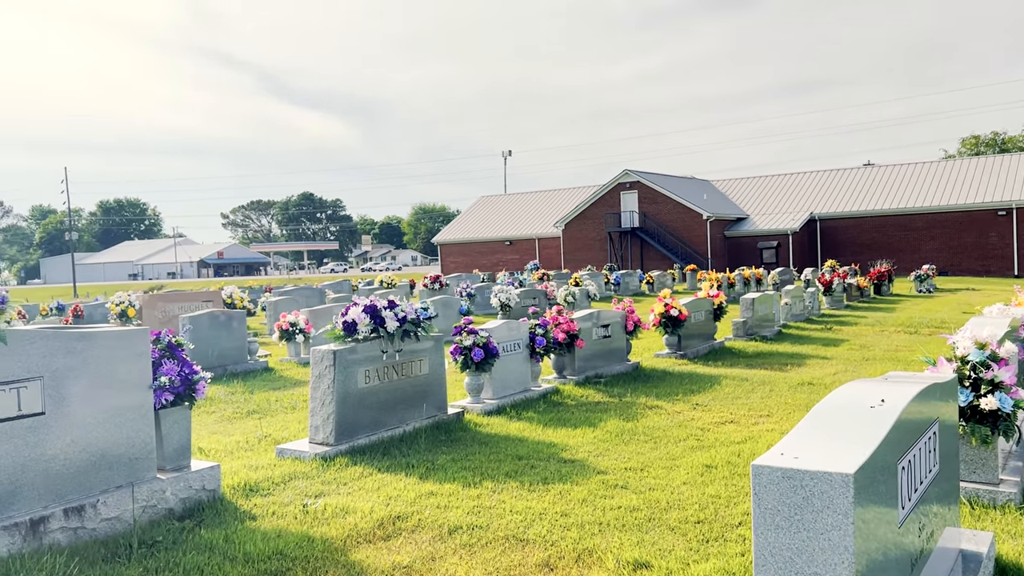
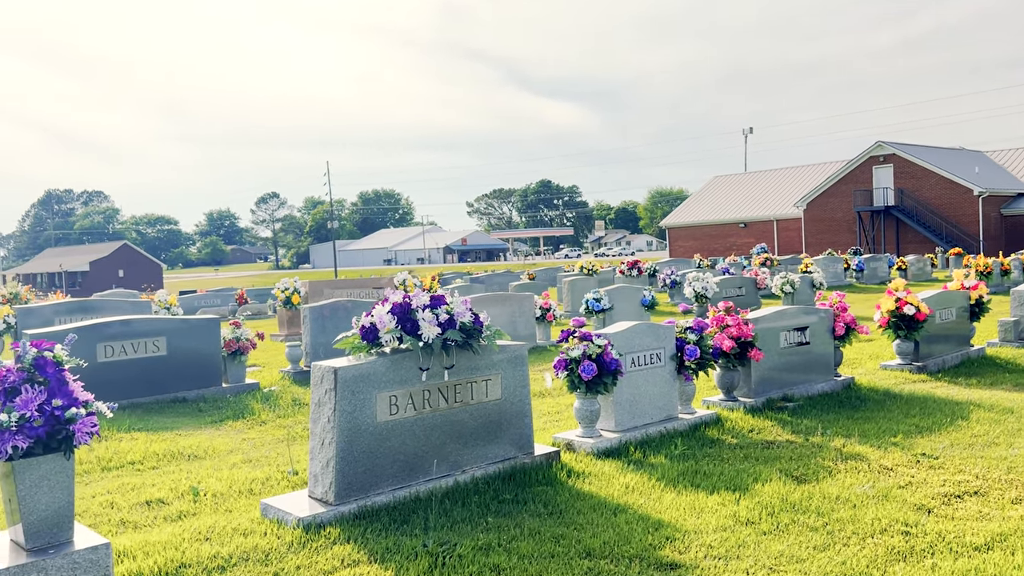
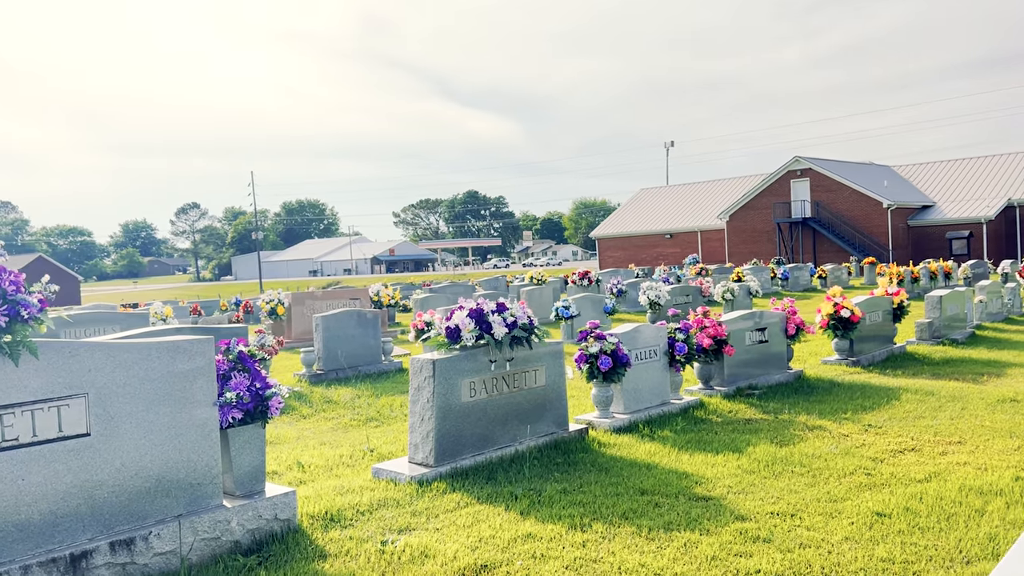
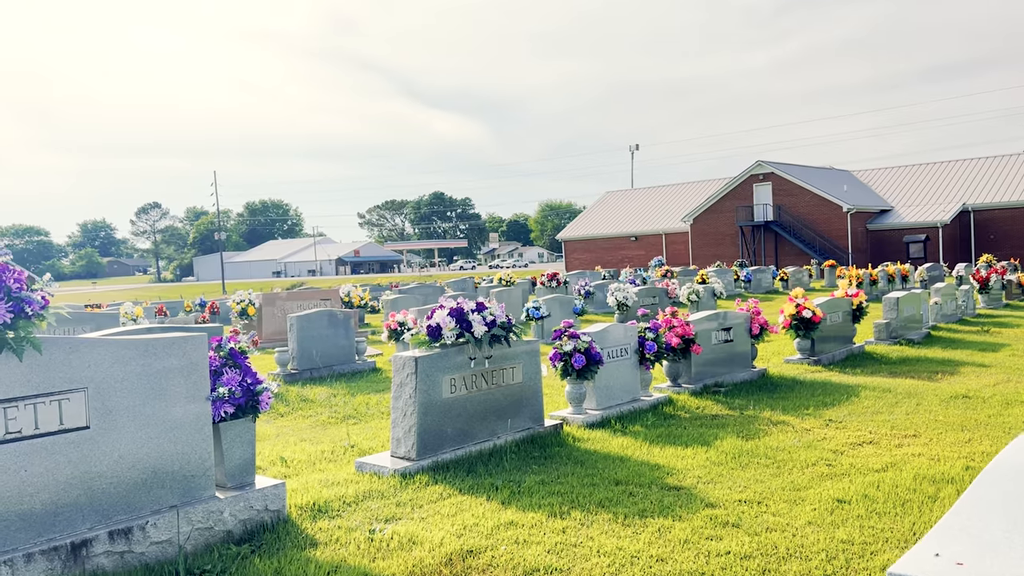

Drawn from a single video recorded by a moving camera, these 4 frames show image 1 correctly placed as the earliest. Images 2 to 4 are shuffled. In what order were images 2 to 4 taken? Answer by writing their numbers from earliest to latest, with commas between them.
4, 3, 2
